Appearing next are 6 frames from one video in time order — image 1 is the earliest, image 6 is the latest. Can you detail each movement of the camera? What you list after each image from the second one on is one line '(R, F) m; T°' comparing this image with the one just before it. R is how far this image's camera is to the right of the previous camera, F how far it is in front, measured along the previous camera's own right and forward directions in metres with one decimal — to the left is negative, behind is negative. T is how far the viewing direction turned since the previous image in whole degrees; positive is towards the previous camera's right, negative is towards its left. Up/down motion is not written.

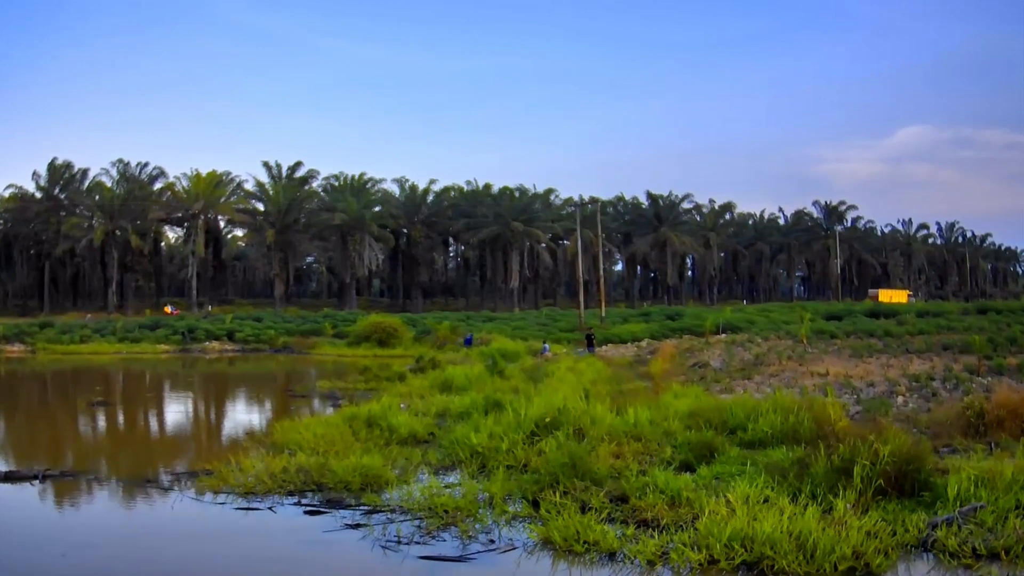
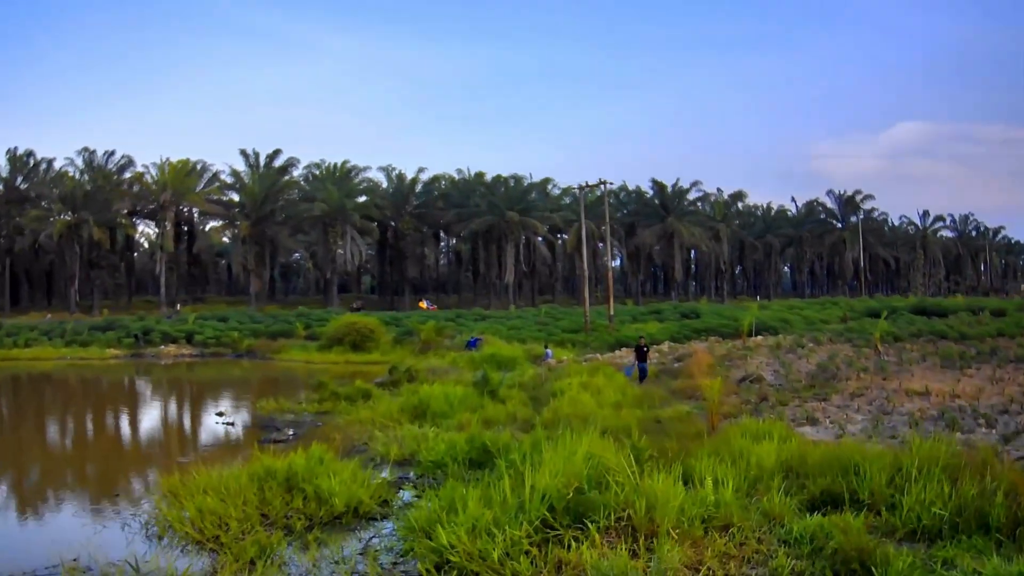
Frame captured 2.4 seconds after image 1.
(0.0, +4.8) m; 0°
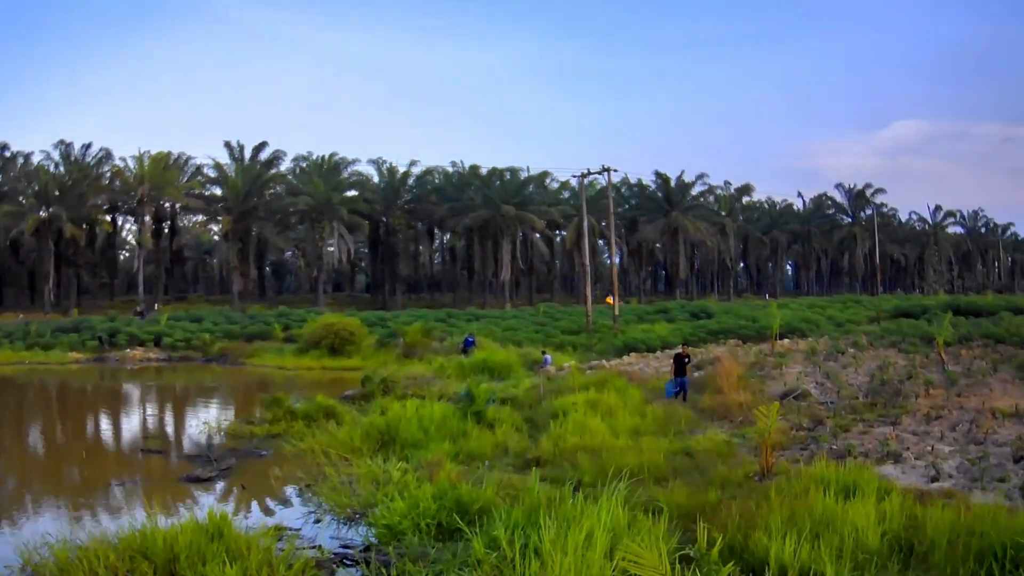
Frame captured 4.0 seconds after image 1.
(+0.1, +2.9) m; 0°
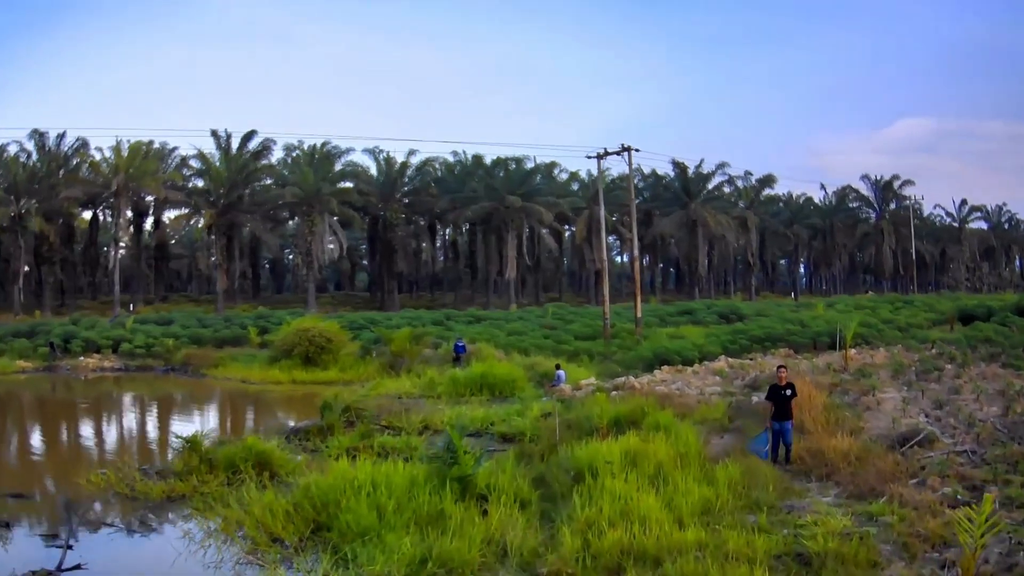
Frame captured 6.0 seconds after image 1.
(0.0, +4.0) m; 0°
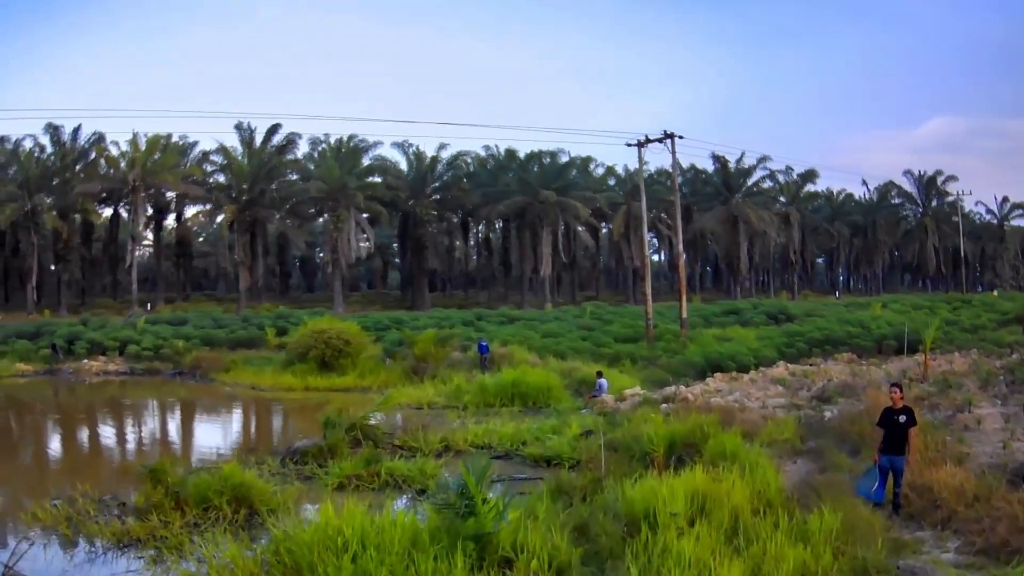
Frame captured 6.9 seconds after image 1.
(0.0, +1.8) m; -2°
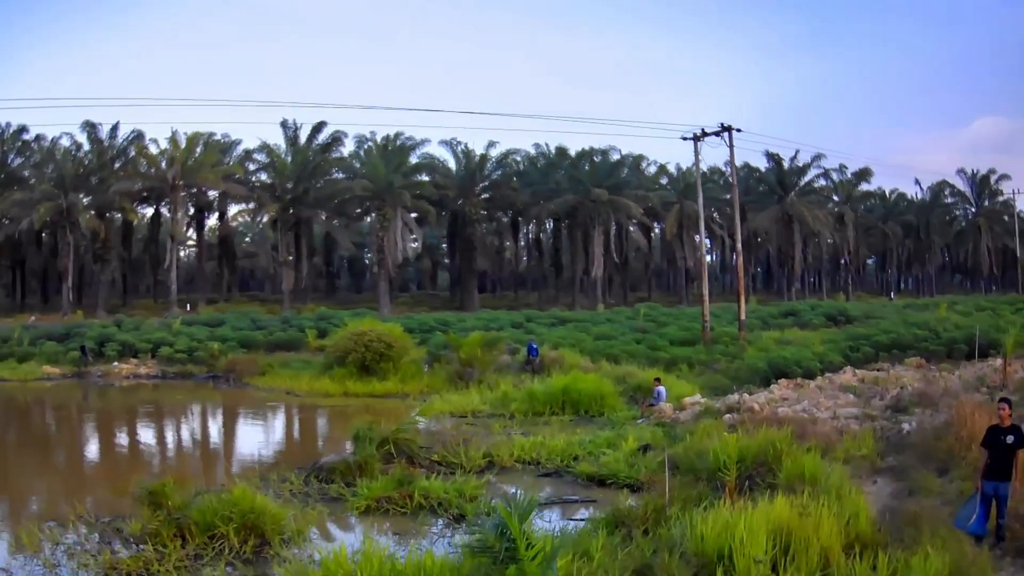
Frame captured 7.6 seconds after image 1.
(0.0, +1.0) m; -3°
